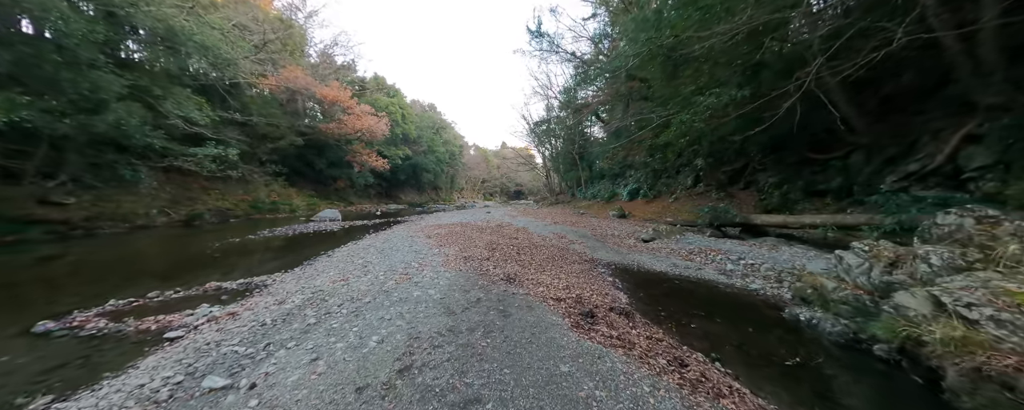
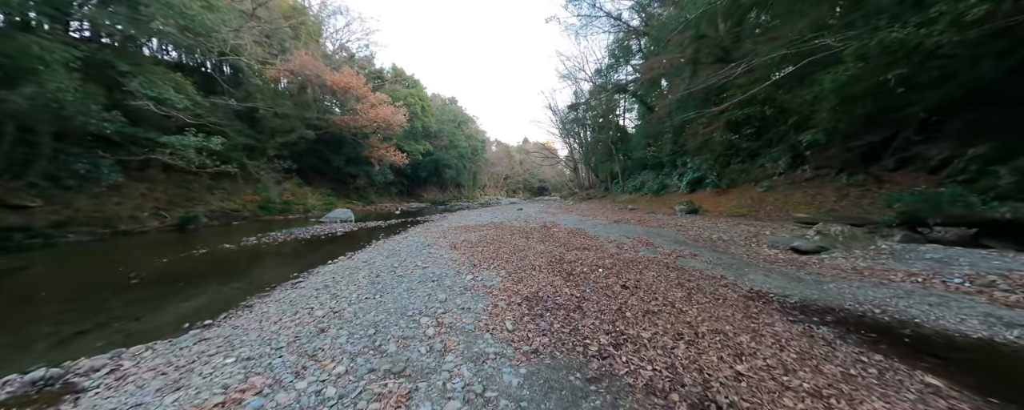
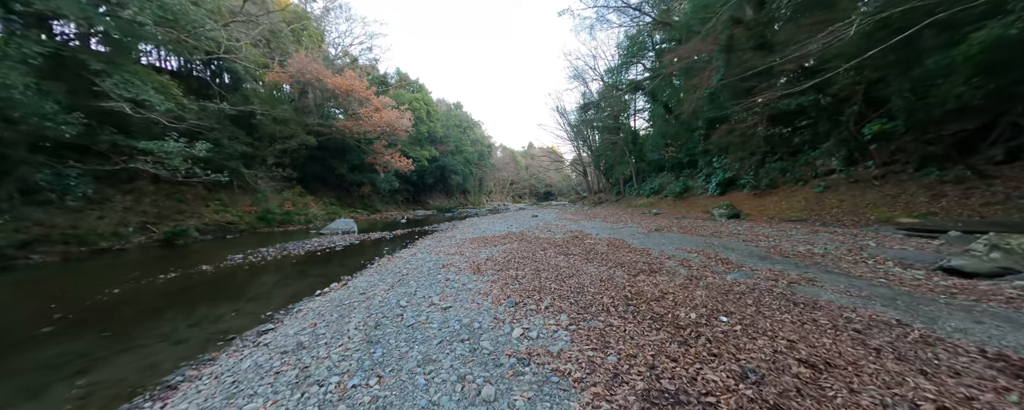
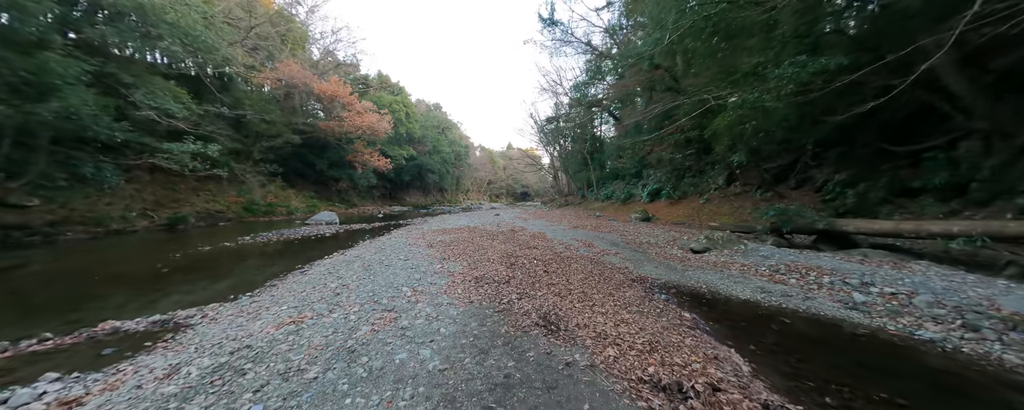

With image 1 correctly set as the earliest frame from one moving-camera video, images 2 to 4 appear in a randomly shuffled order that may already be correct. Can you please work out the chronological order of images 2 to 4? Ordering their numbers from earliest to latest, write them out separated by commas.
4, 2, 3
